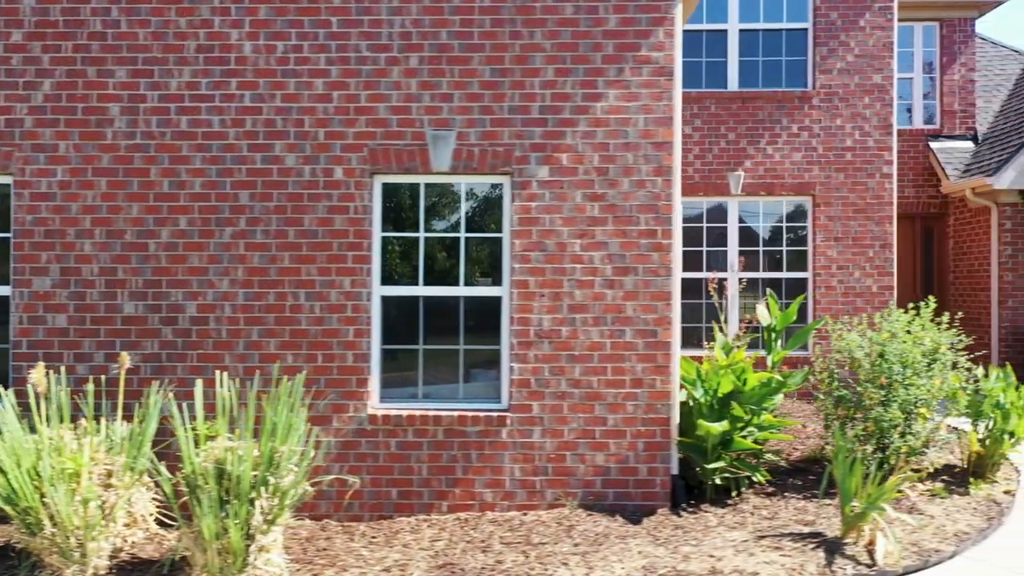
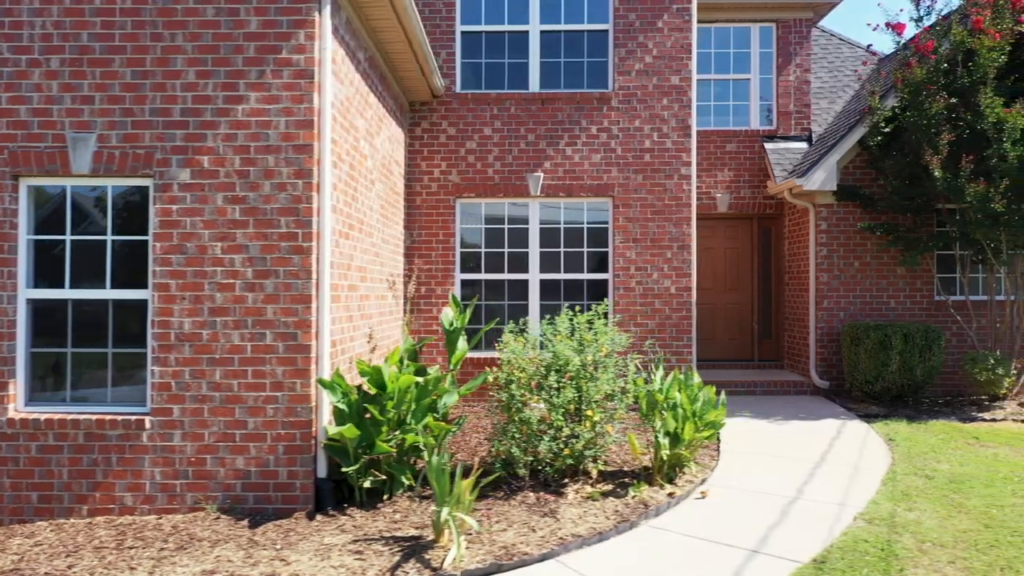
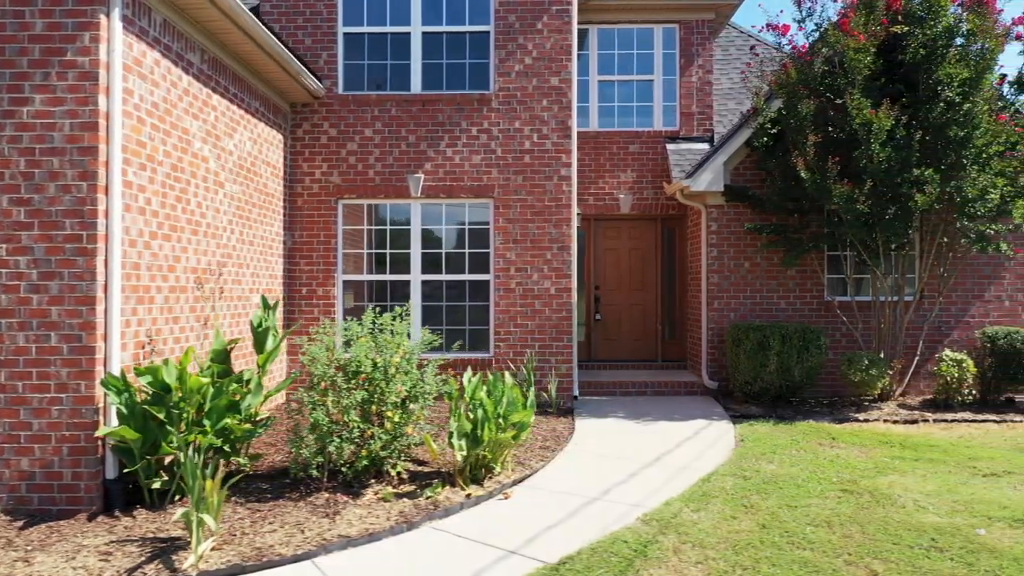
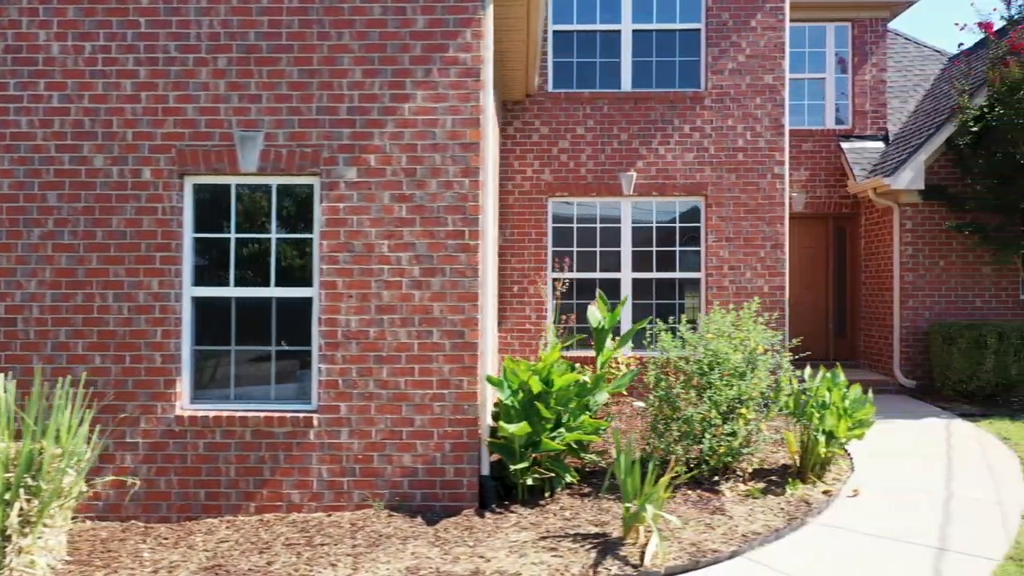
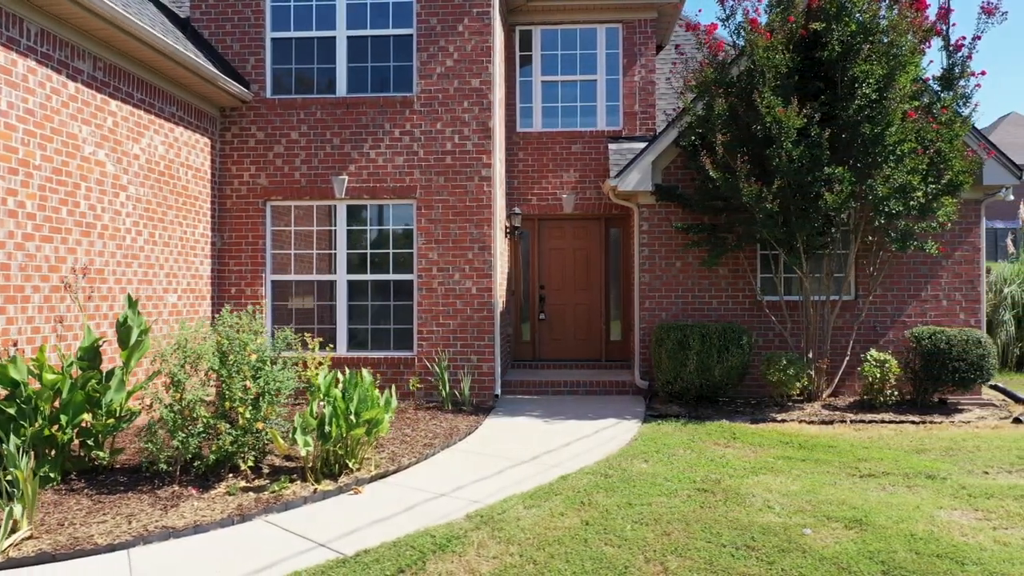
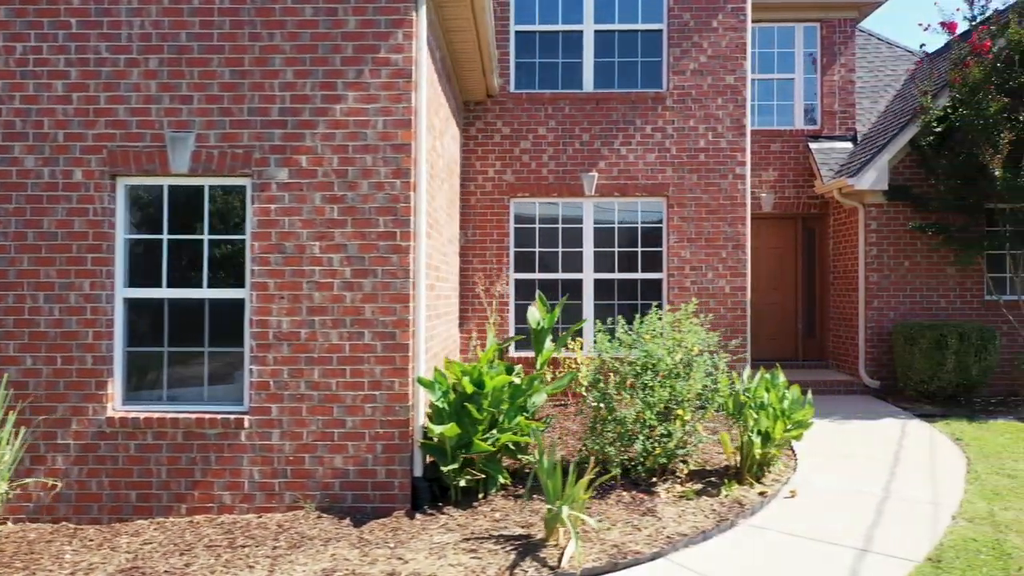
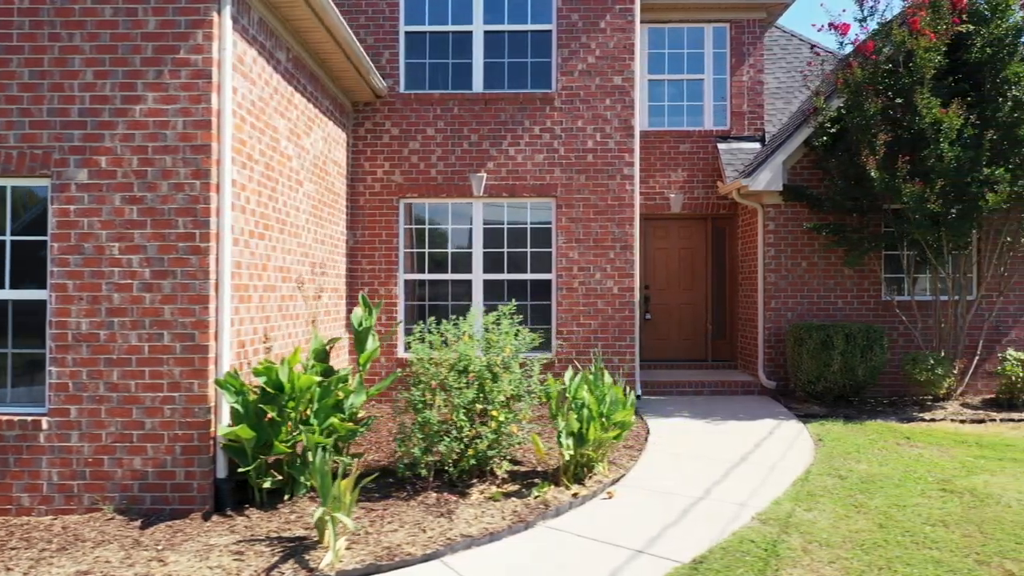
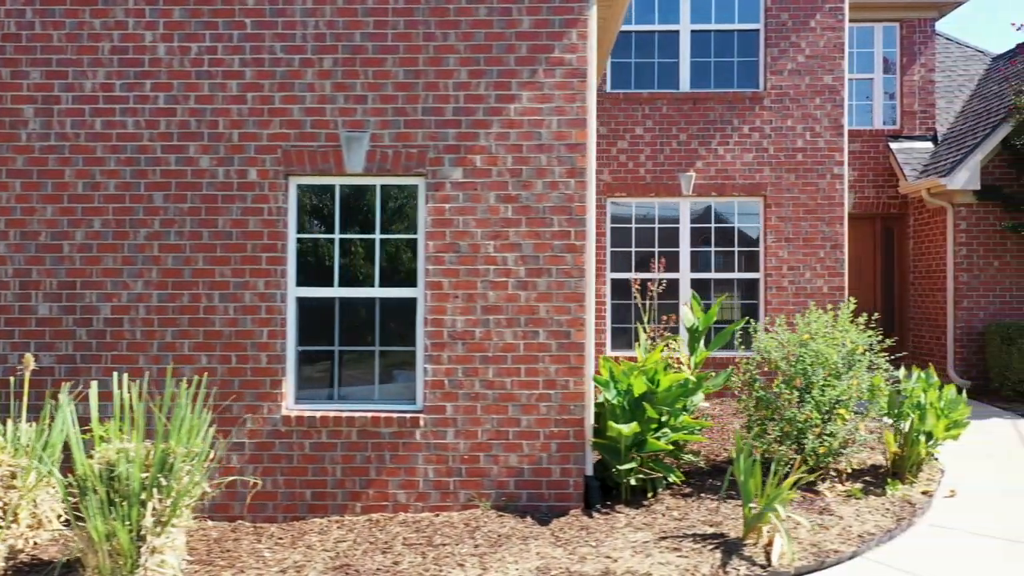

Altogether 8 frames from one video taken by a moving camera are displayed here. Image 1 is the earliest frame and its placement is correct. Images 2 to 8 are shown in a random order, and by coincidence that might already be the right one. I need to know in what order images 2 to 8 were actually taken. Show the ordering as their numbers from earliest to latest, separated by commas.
8, 4, 6, 2, 7, 3, 5
